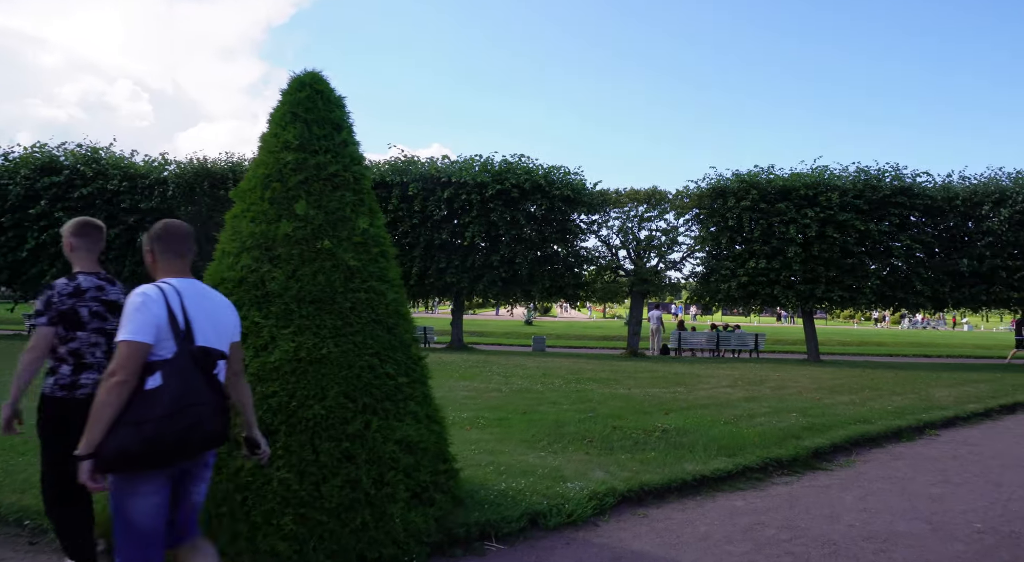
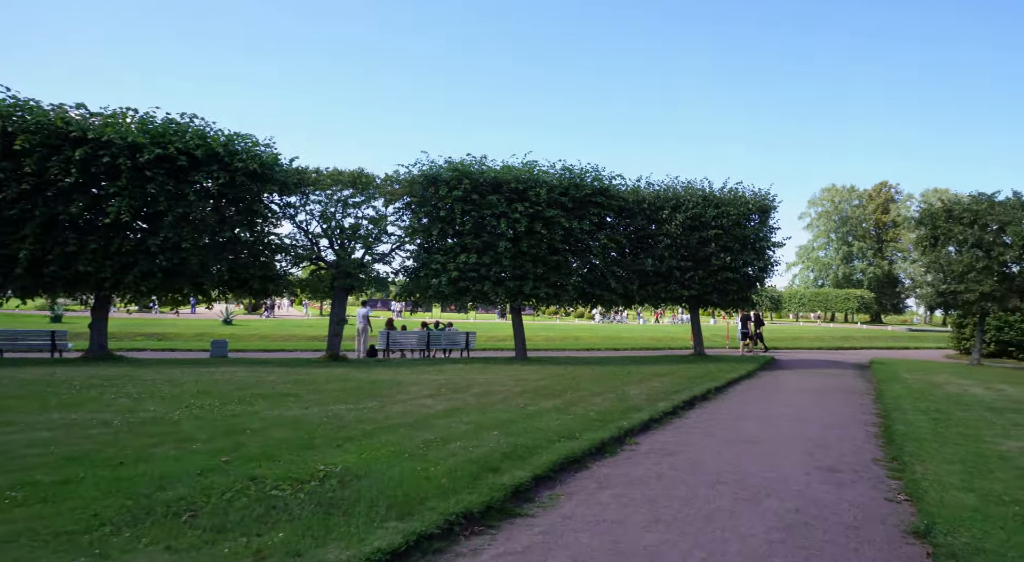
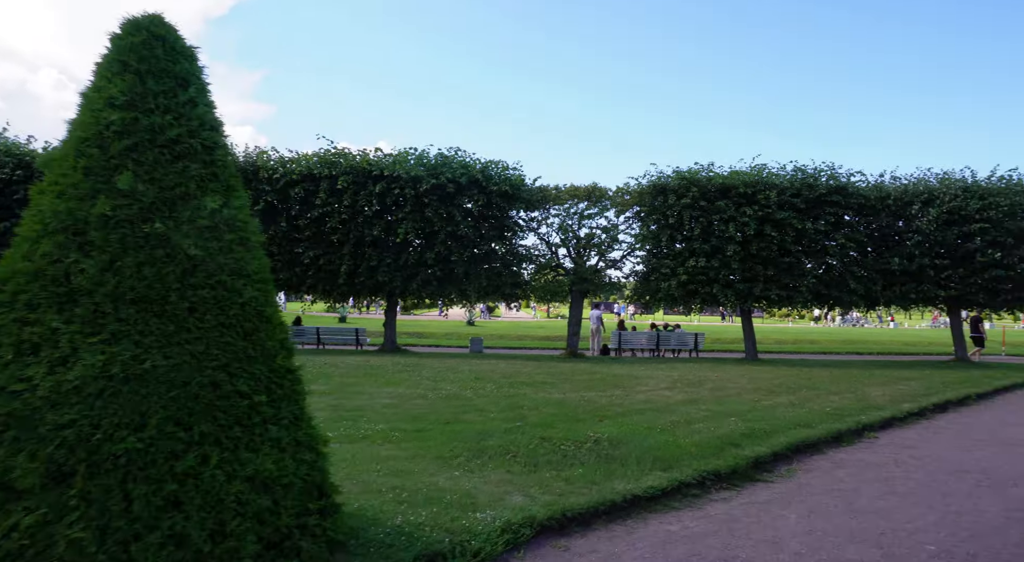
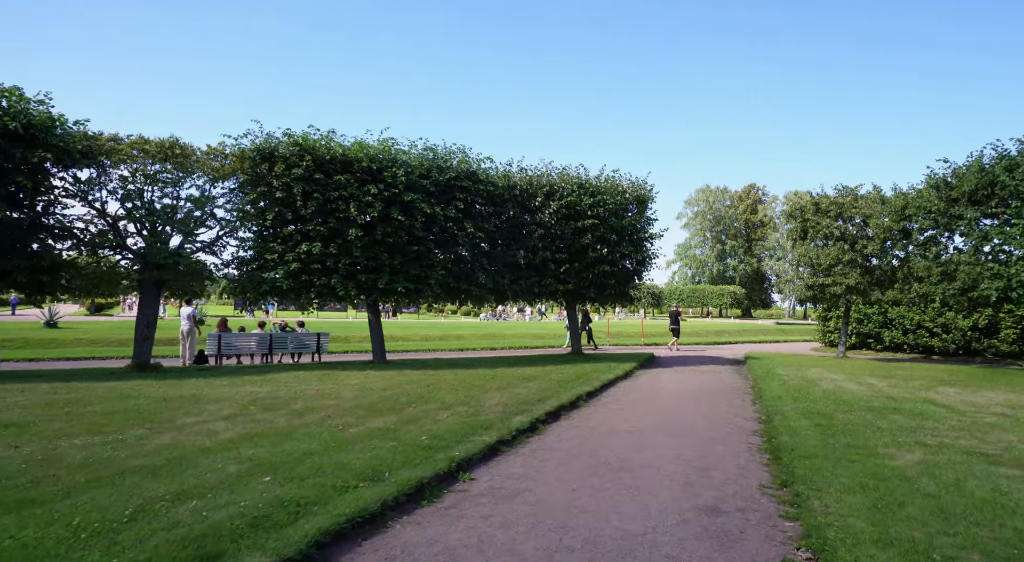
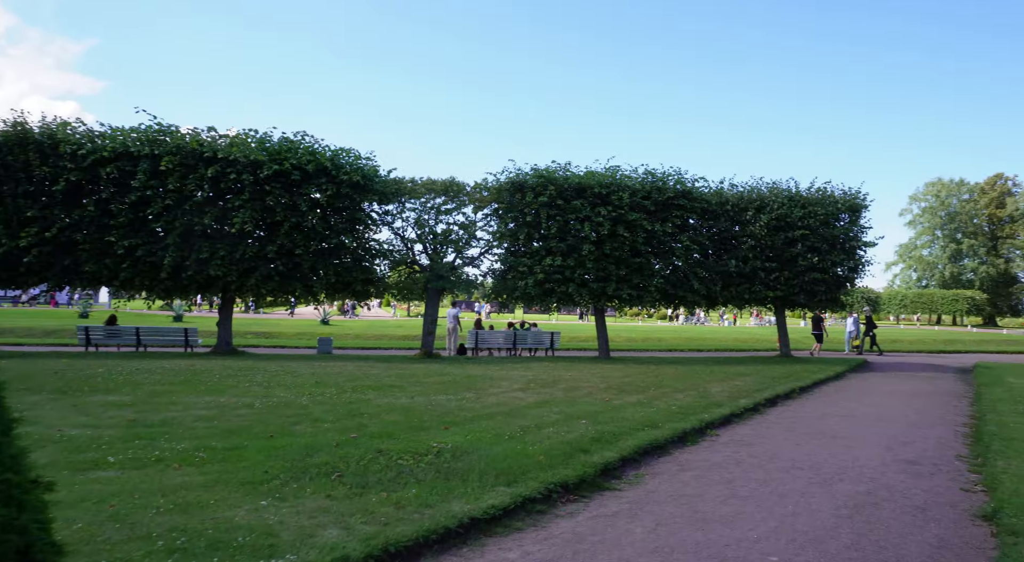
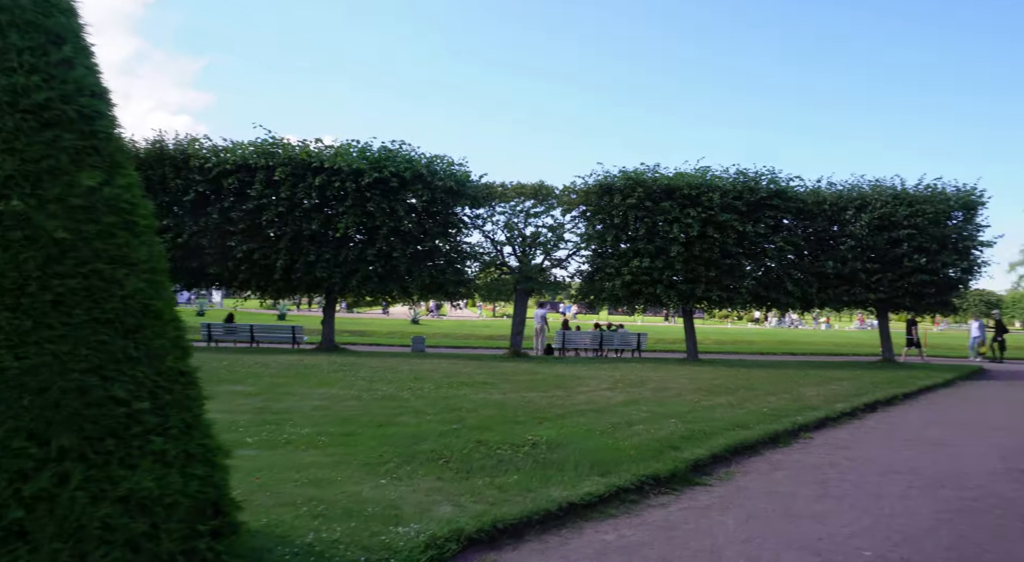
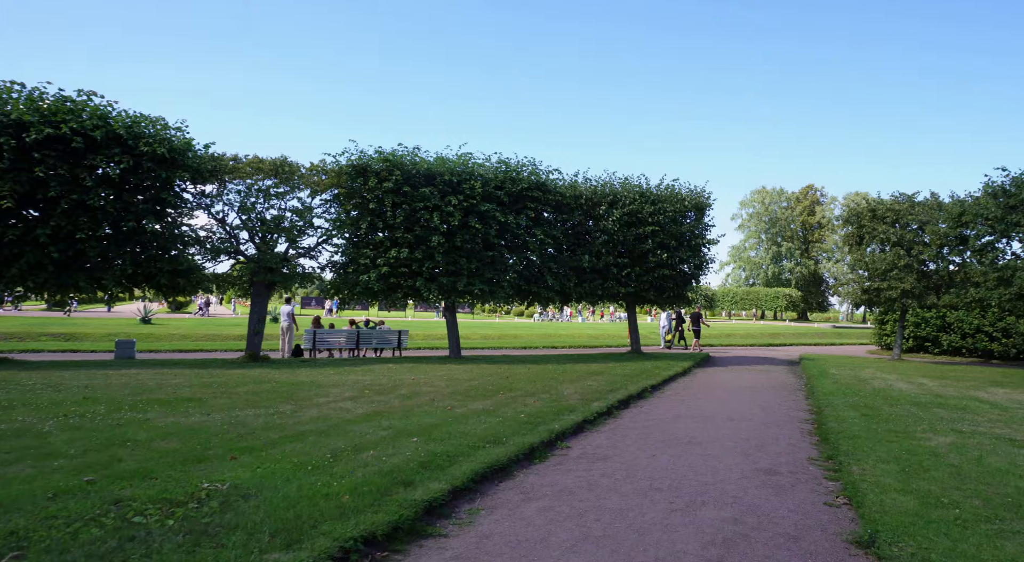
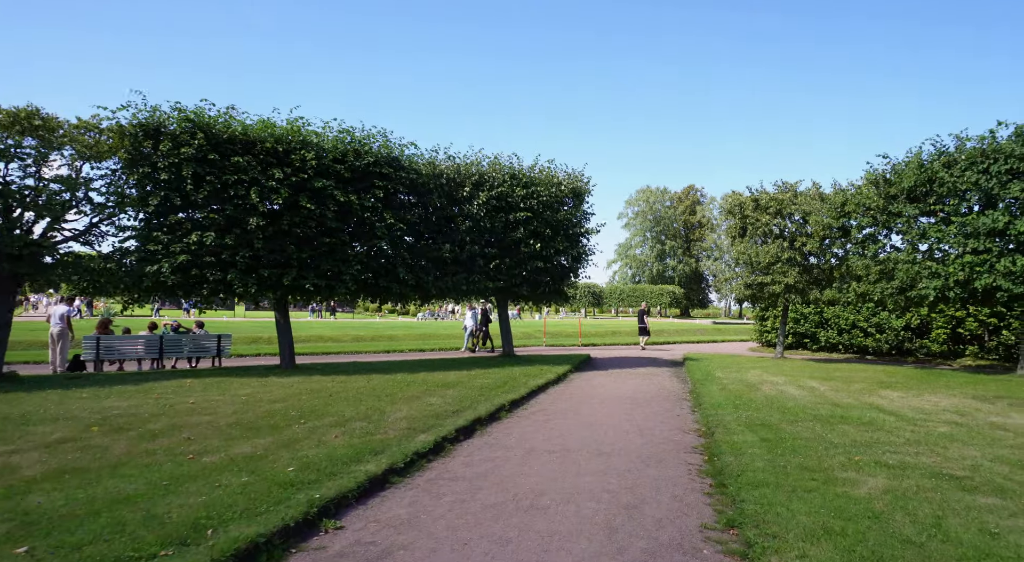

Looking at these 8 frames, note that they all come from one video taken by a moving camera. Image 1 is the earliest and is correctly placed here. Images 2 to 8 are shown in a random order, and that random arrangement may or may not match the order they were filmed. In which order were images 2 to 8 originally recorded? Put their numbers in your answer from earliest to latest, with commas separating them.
3, 6, 5, 2, 7, 4, 8
